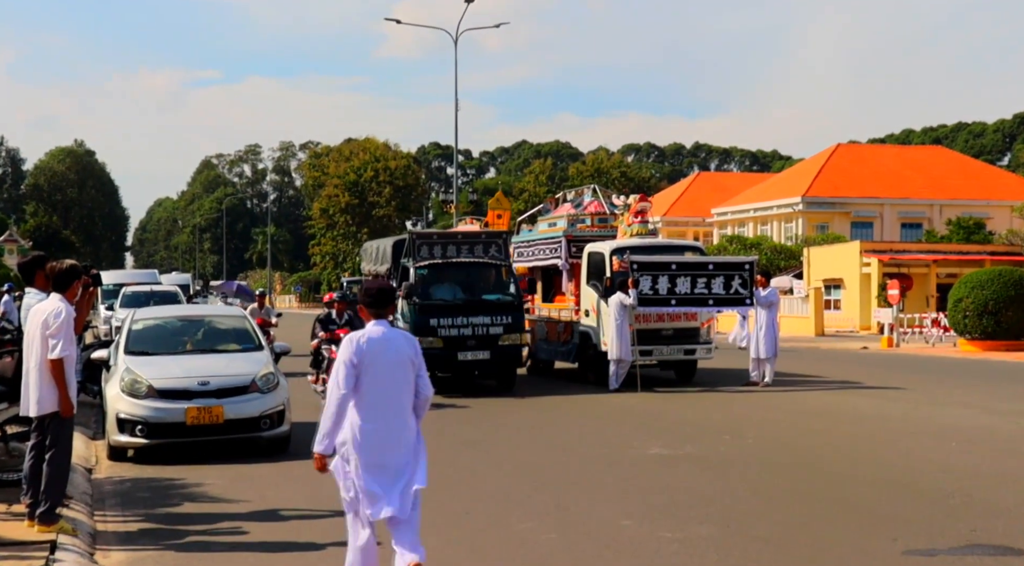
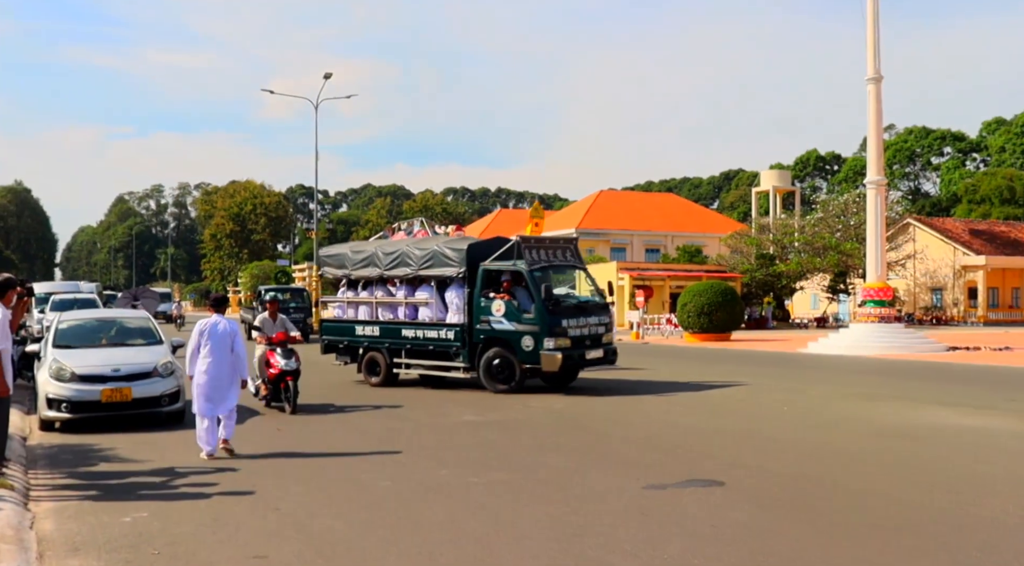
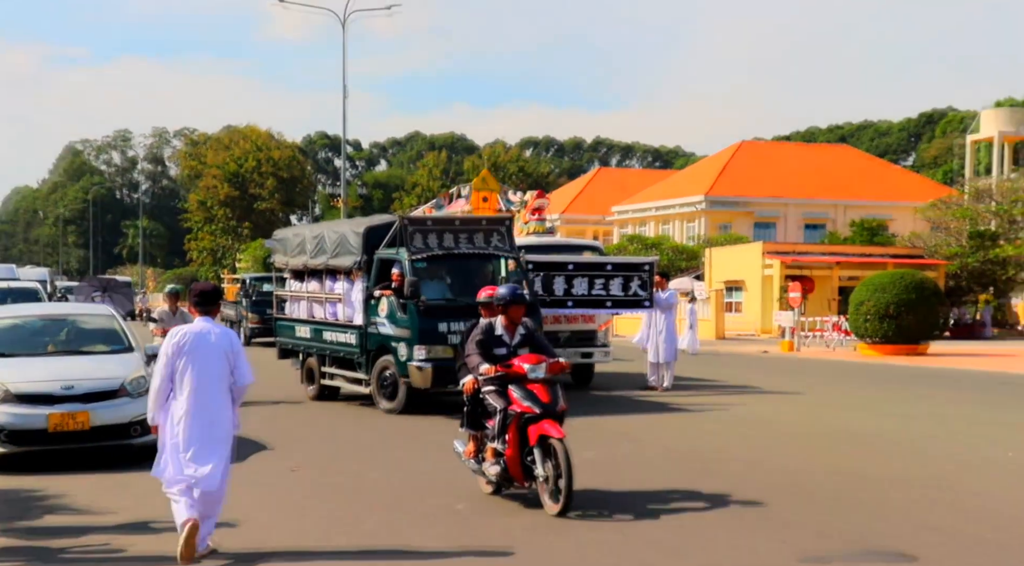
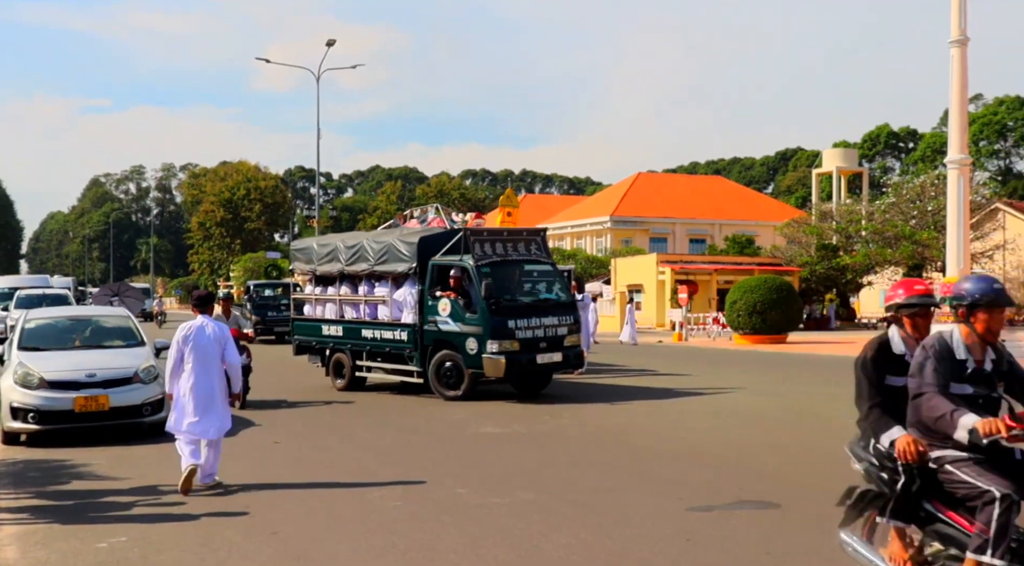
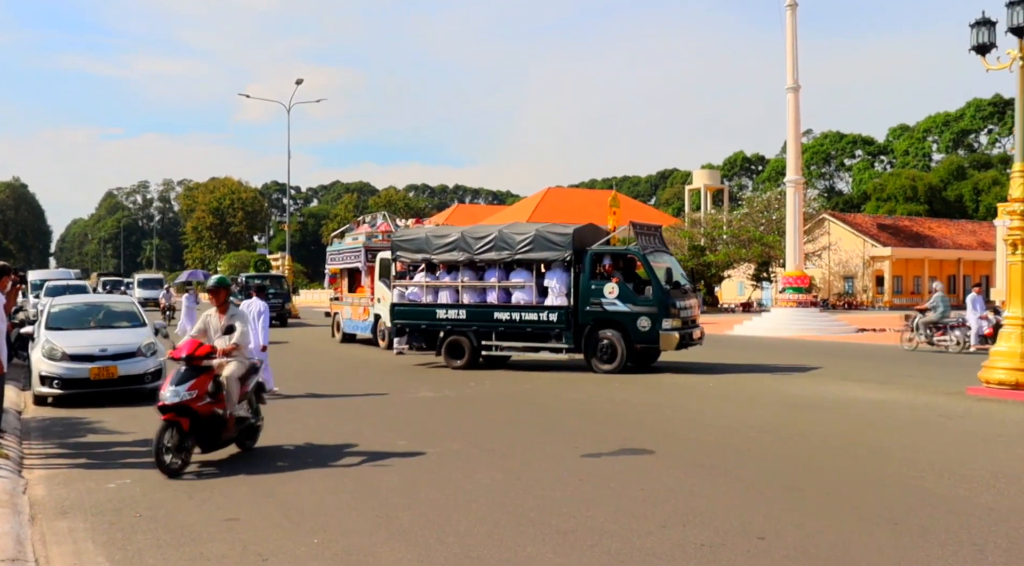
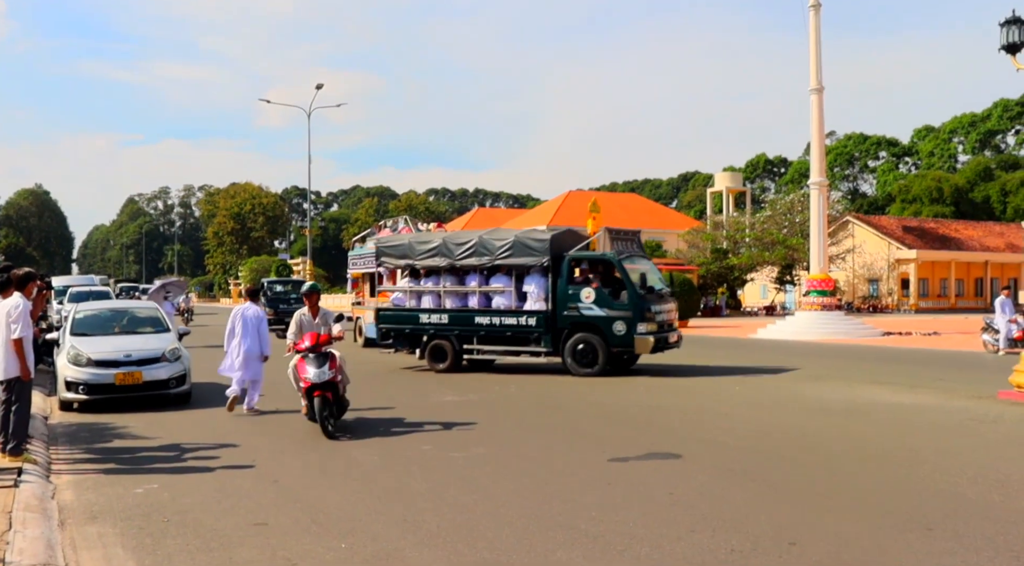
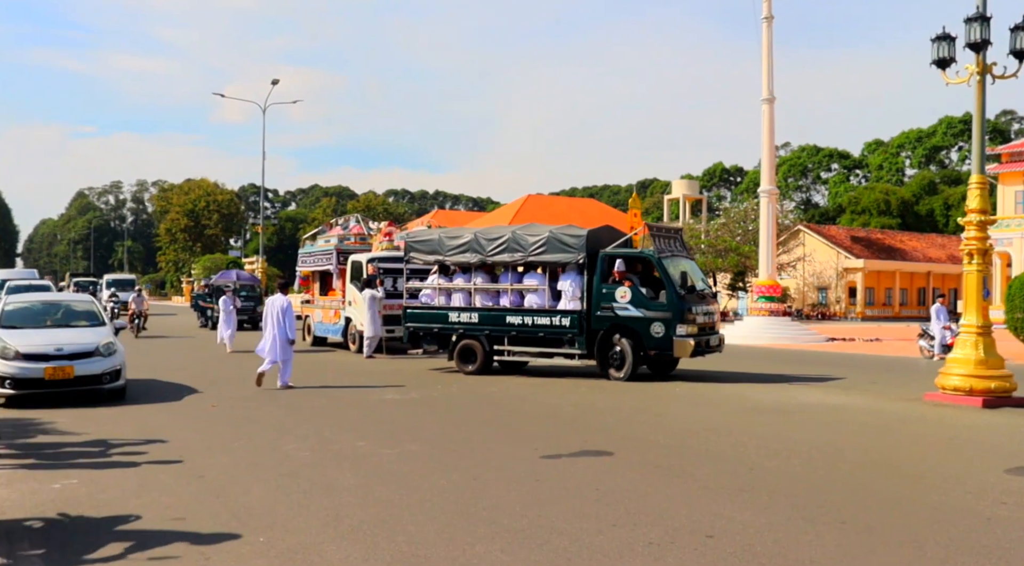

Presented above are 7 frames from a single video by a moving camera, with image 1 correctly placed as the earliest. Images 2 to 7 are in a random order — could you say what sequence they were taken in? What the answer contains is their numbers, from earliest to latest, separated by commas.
3, 4, 2, 6, 5, 7
